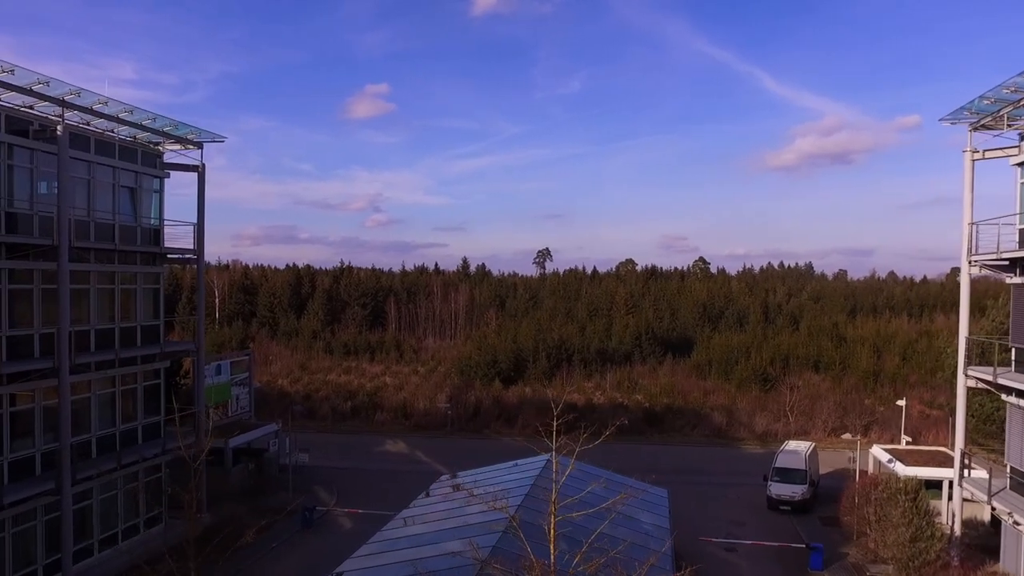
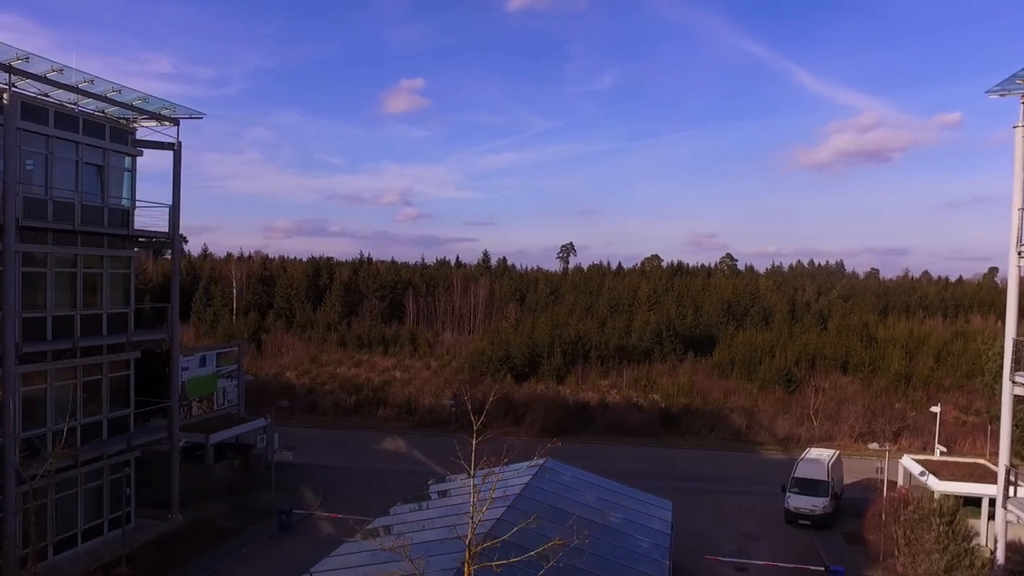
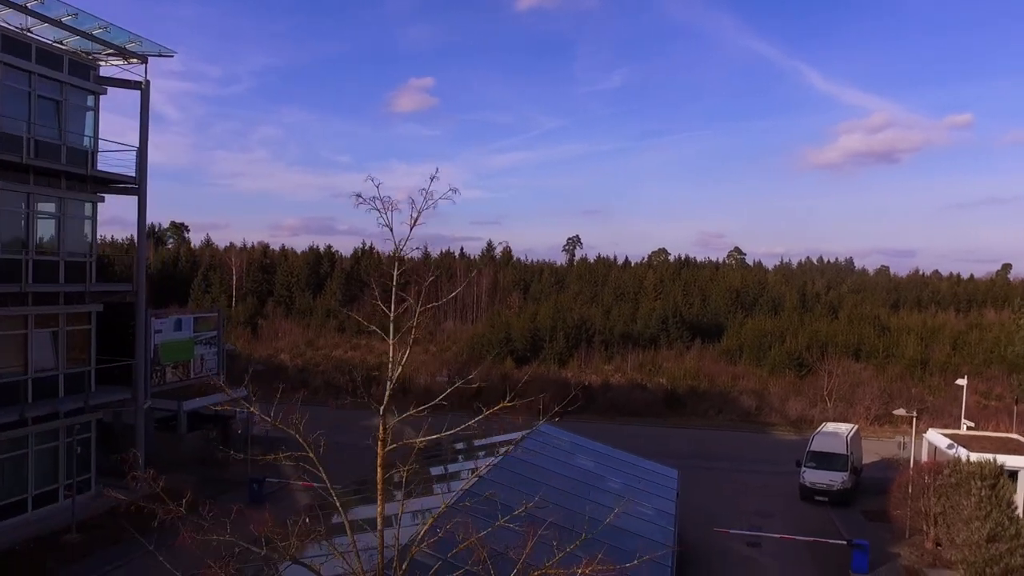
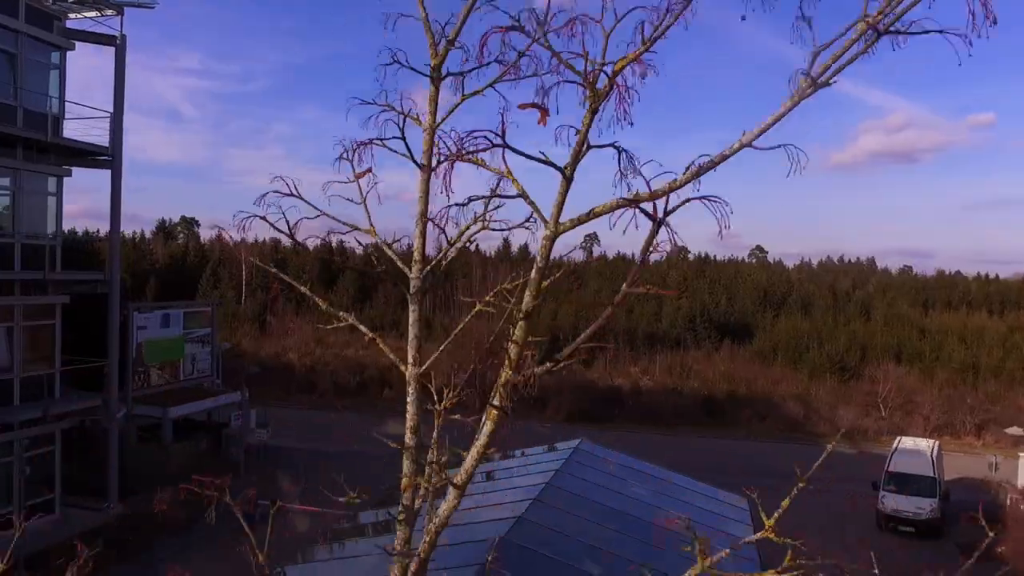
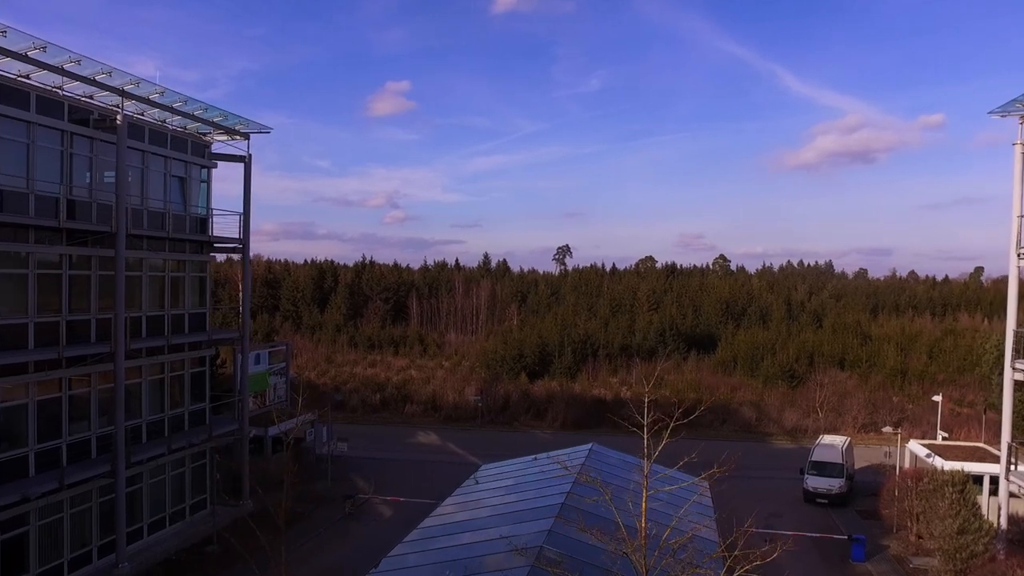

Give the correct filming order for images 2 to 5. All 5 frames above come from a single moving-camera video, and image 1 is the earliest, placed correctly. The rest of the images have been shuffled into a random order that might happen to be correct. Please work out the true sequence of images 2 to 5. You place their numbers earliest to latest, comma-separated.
5, 2, 3, 4
